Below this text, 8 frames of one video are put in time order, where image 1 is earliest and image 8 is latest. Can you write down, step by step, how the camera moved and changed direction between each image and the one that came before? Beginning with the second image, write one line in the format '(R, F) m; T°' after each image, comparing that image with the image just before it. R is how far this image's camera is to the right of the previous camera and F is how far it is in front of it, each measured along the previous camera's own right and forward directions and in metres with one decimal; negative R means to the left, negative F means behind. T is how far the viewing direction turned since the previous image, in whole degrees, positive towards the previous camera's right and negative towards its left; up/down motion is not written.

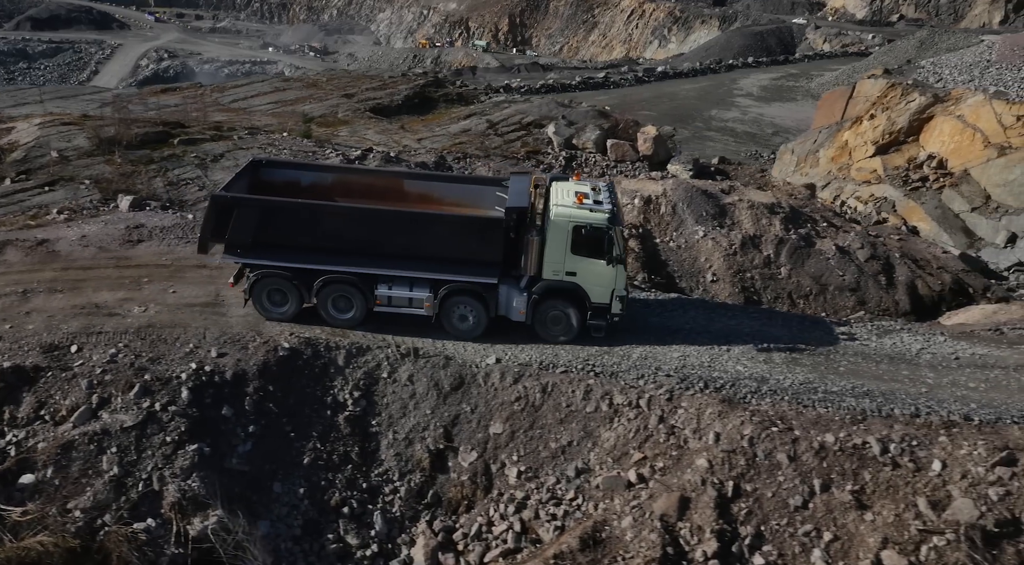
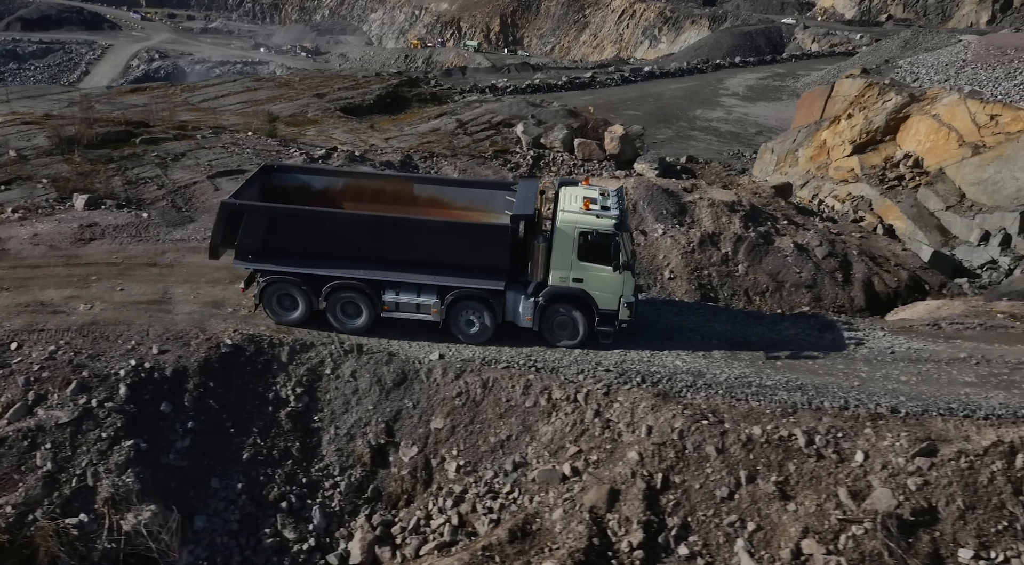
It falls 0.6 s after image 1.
(+0.6, -0.2) m; +1°
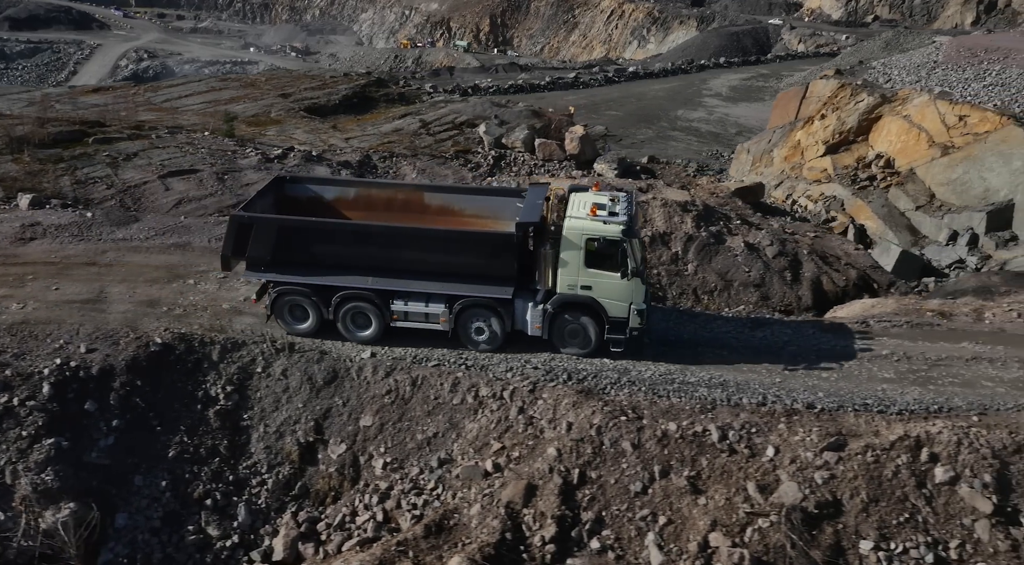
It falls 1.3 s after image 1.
(+0.8, -0.2) m; +1°
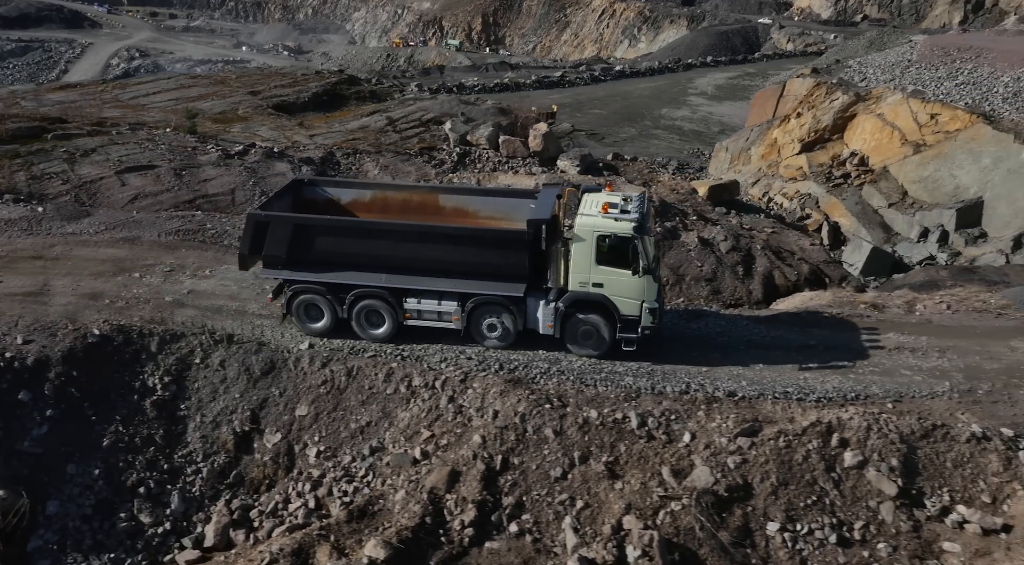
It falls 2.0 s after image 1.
(+0.8, -0.3) m; +1°
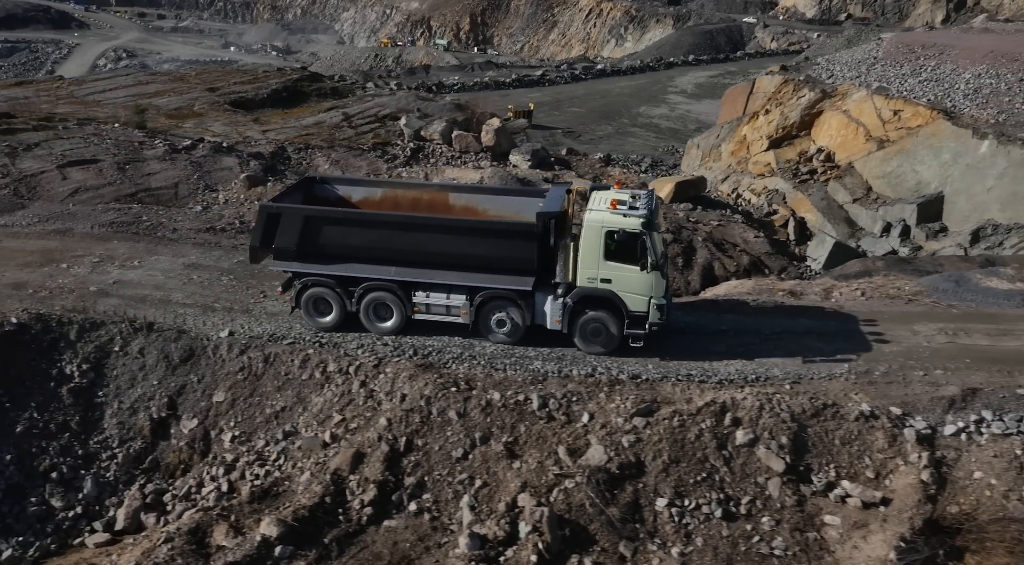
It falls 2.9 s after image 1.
(+1.0, -0.3) m; +1°
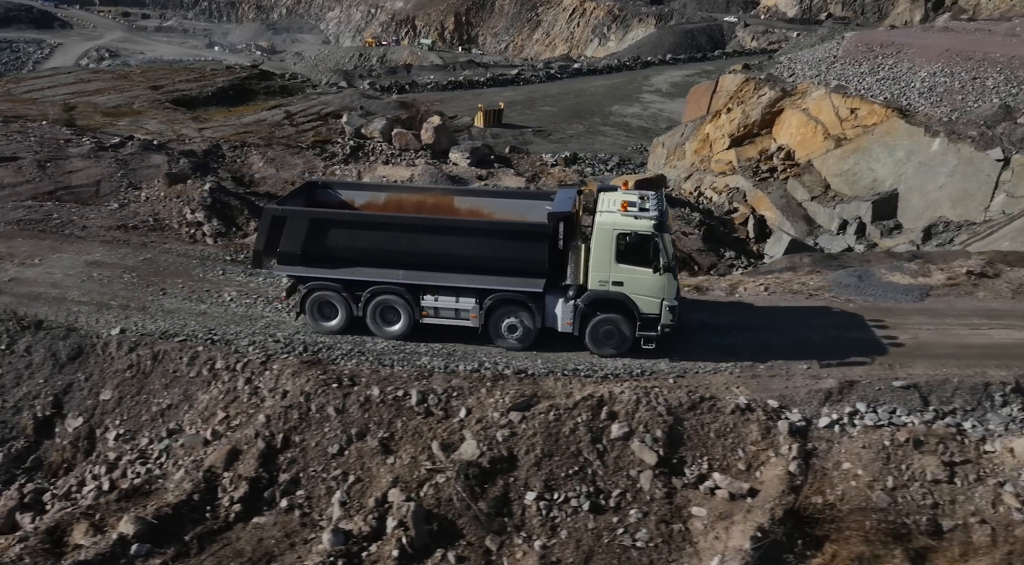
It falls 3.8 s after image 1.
(+1.2, 0.0) m; +1°
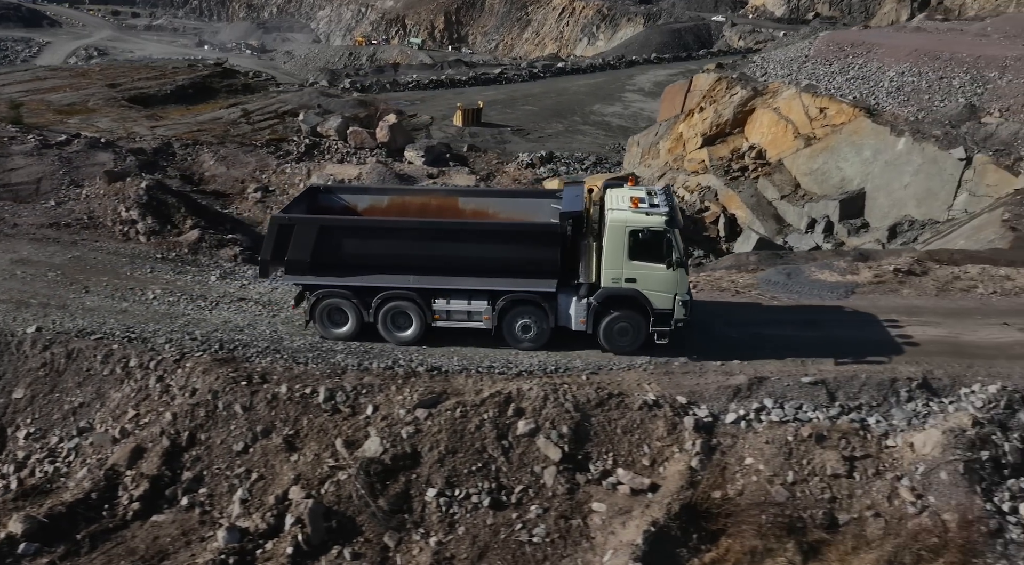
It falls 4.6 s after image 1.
(+1.0, 0.0) m; +1°
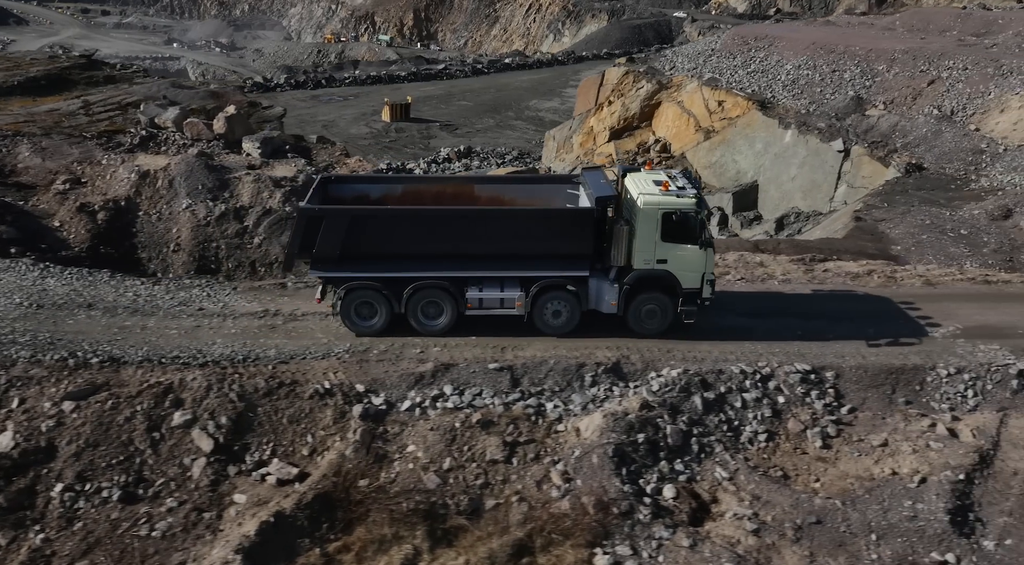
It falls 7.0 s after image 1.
(+3.5, +0.2) m; +3°
